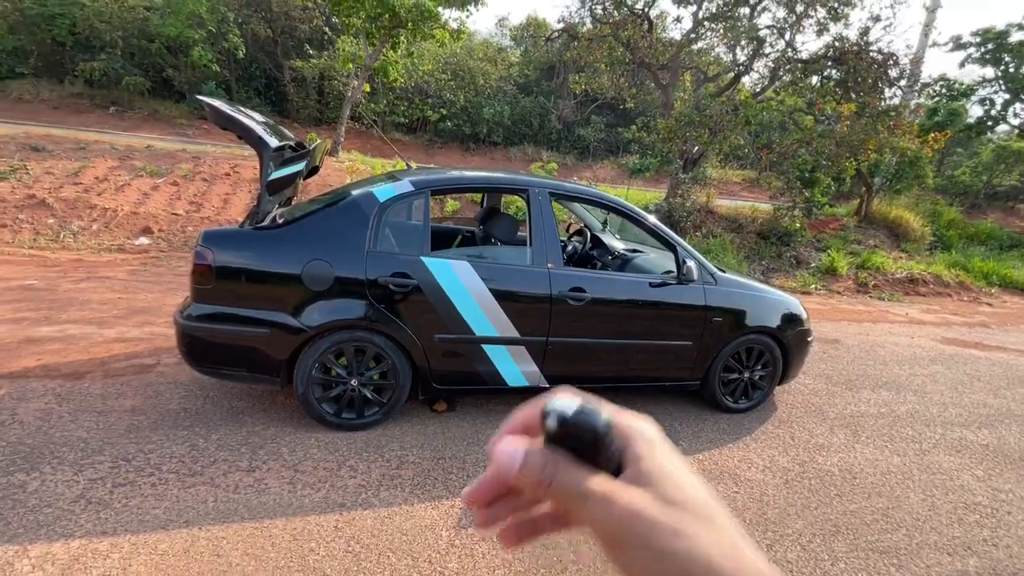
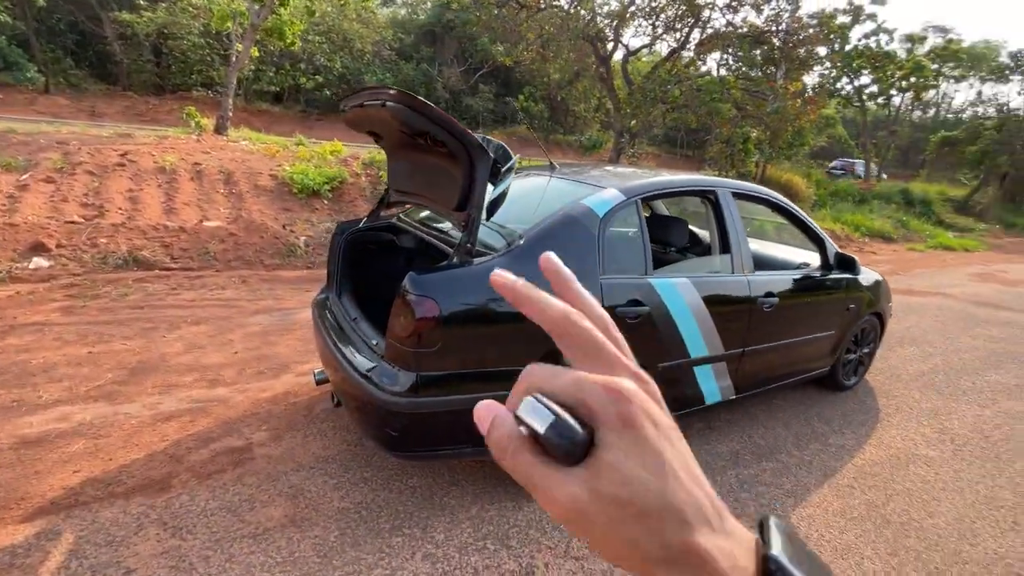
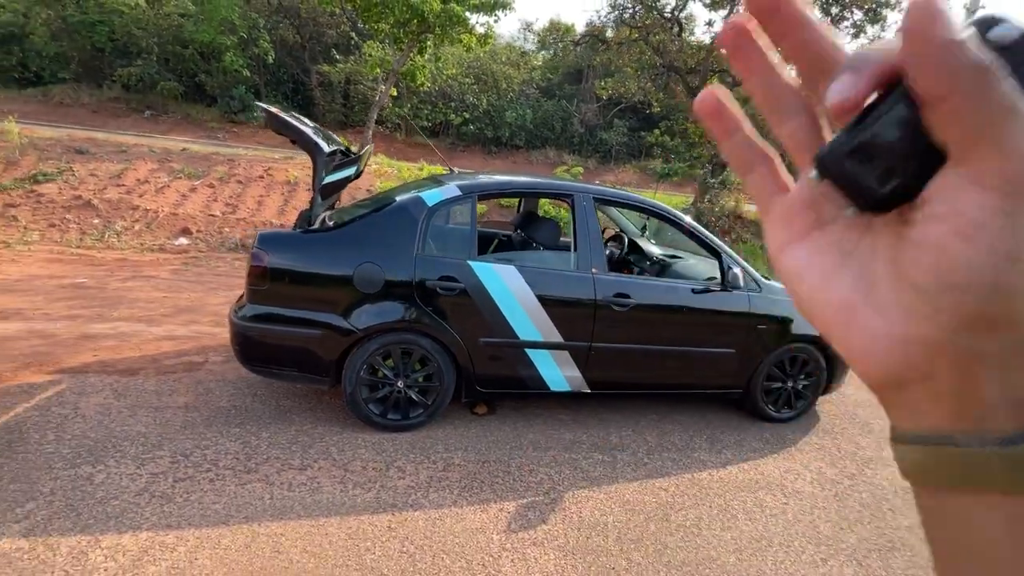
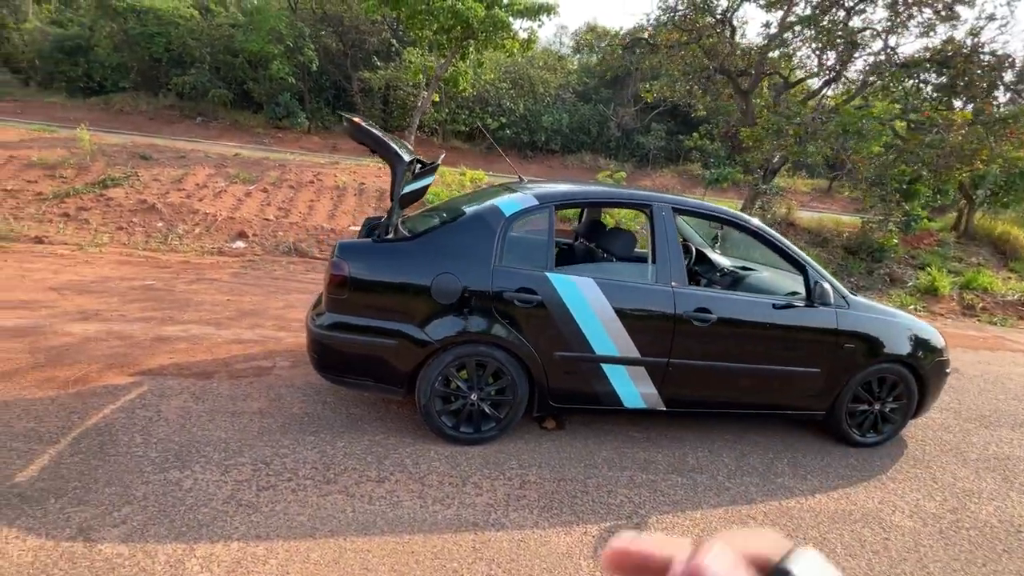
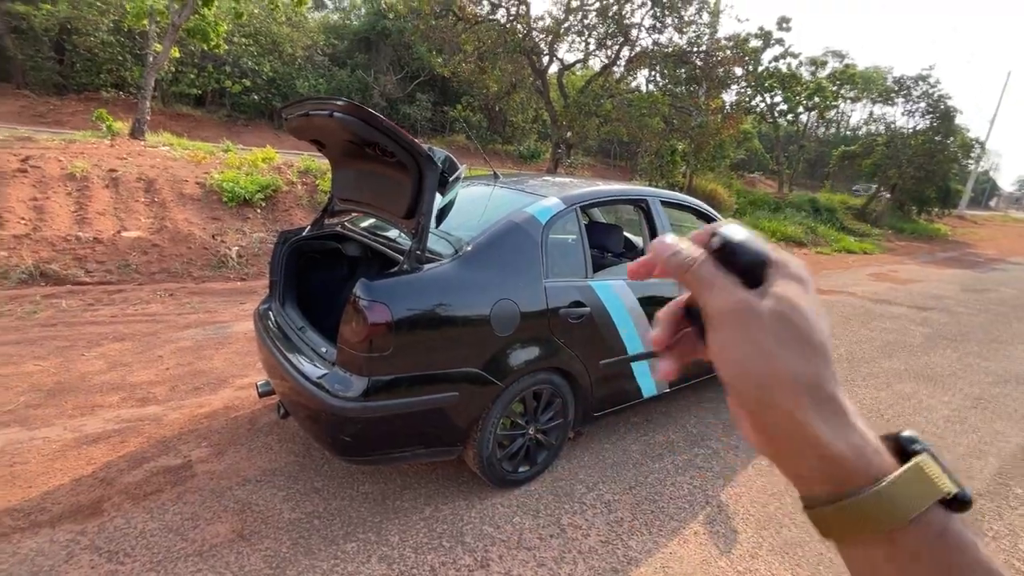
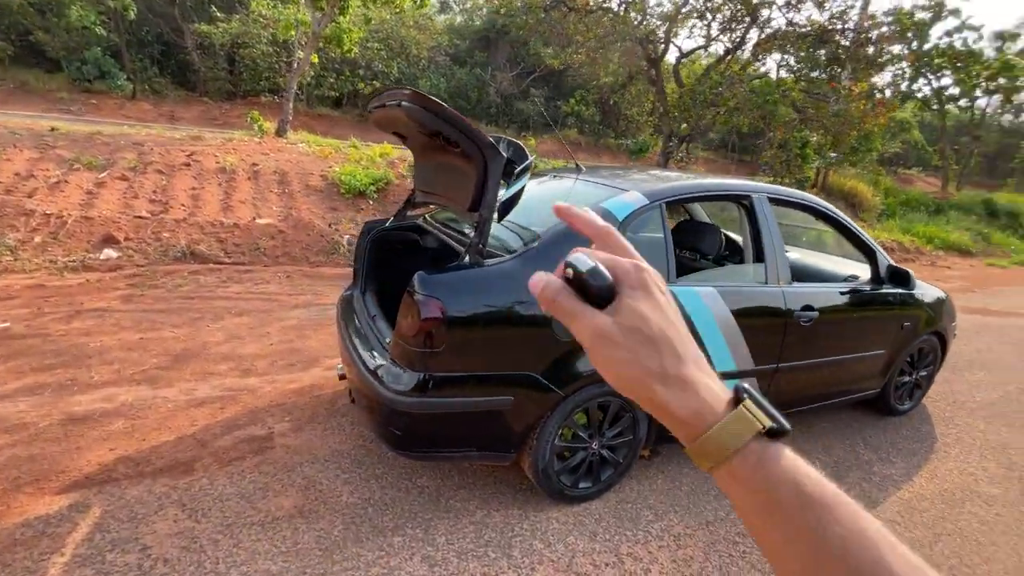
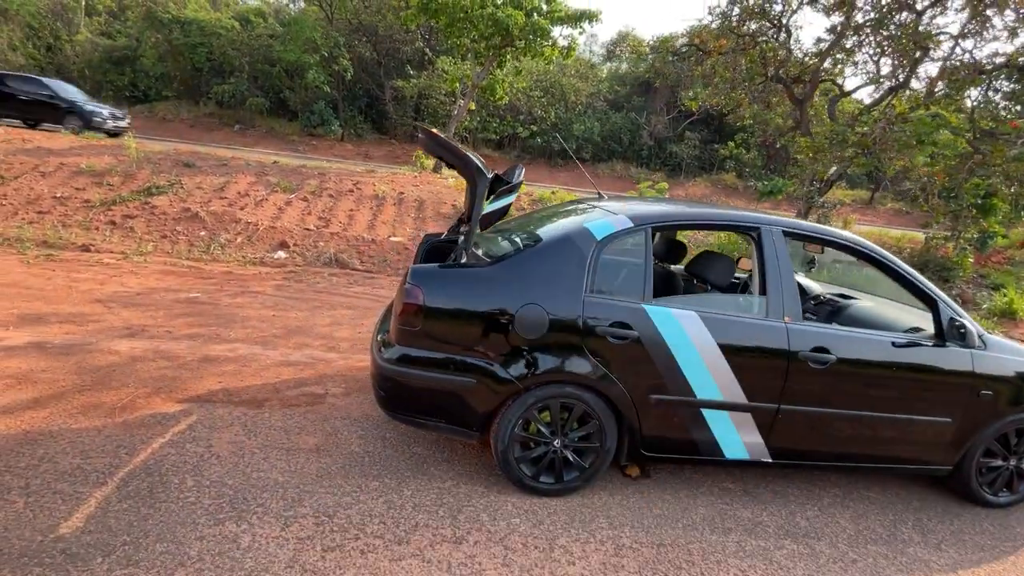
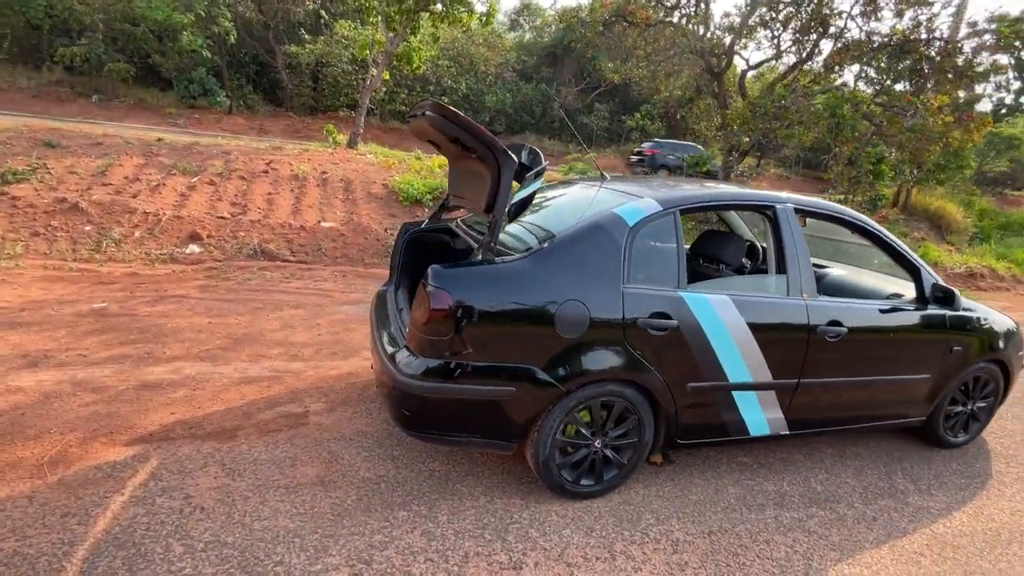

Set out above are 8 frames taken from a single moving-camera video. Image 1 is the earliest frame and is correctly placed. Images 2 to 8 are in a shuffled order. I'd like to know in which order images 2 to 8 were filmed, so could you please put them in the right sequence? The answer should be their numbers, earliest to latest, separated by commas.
3, 4, 7, 8, 6, 2, 5
